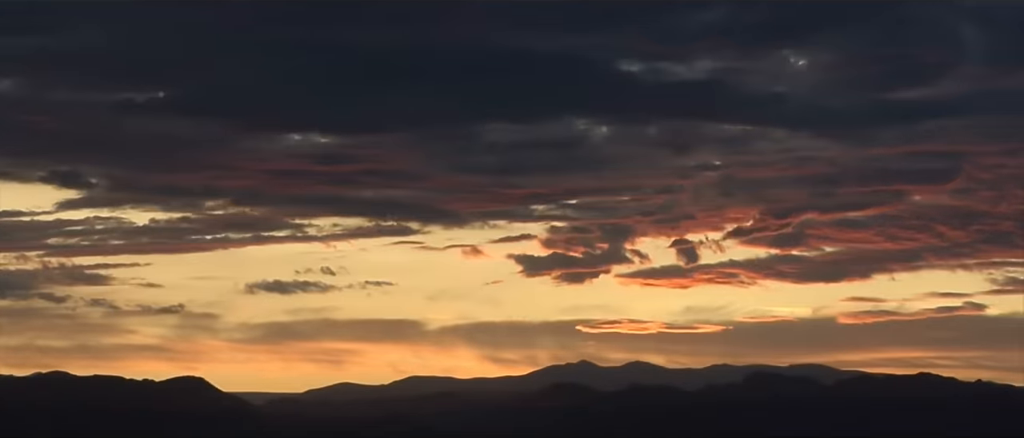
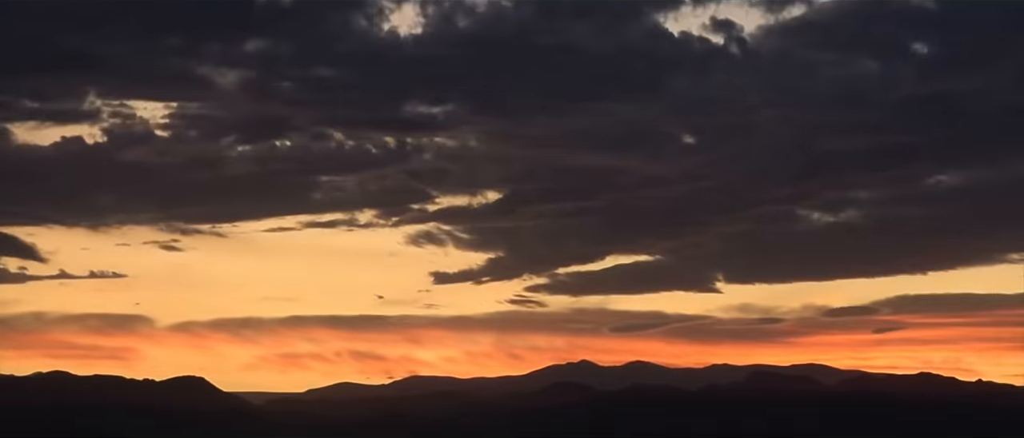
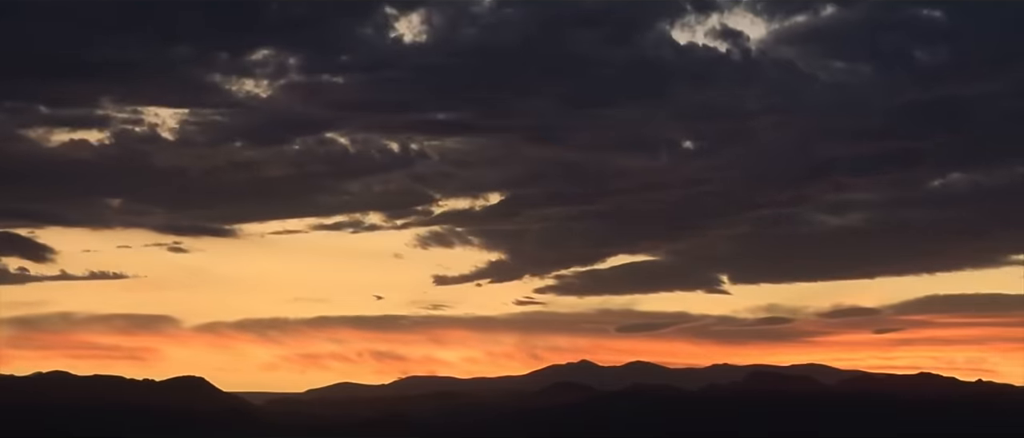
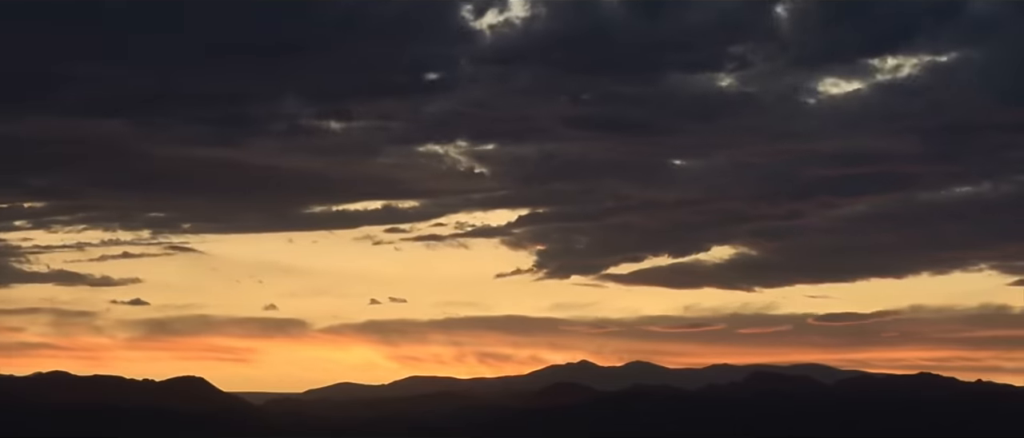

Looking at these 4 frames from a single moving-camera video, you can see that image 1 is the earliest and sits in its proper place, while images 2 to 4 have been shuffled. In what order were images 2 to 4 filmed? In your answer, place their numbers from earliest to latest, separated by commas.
4, 3, 2
